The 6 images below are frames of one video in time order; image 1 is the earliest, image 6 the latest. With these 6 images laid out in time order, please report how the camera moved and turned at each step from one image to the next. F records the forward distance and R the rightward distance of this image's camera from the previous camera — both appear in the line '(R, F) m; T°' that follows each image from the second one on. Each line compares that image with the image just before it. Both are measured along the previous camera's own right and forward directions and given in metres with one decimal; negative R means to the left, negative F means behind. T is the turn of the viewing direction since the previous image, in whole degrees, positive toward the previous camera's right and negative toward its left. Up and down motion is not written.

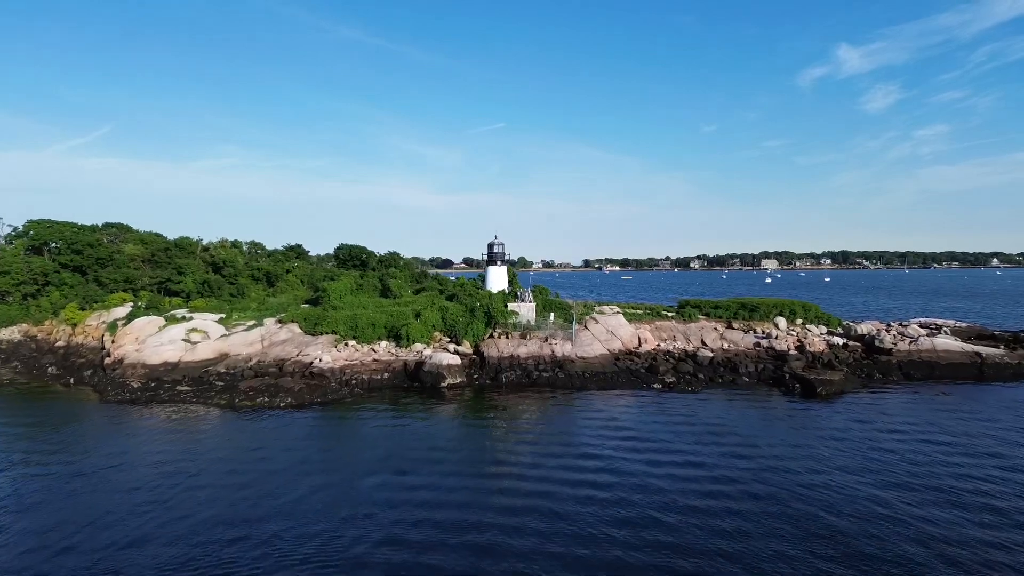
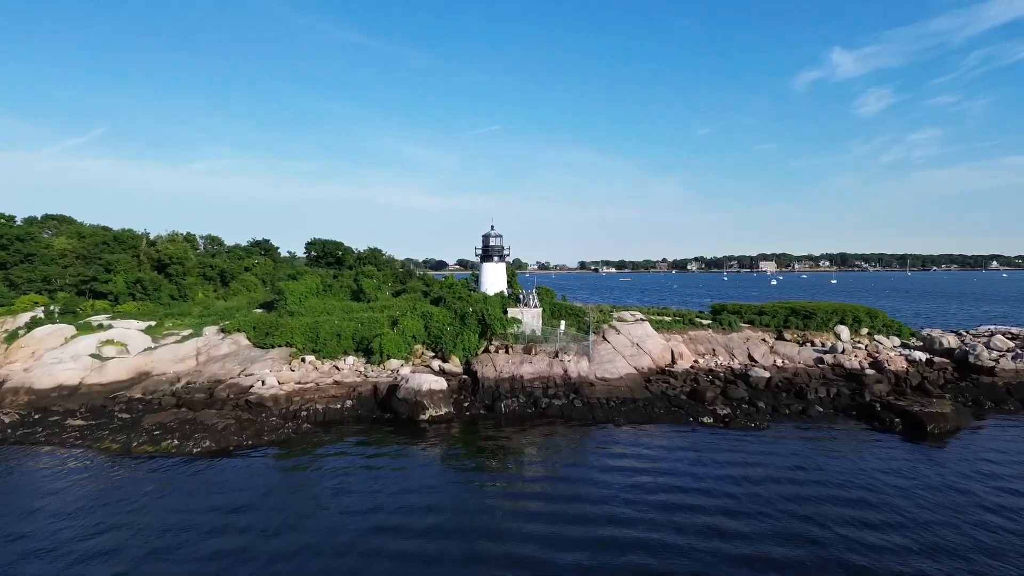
(-0.4, +8.5) m; +1°
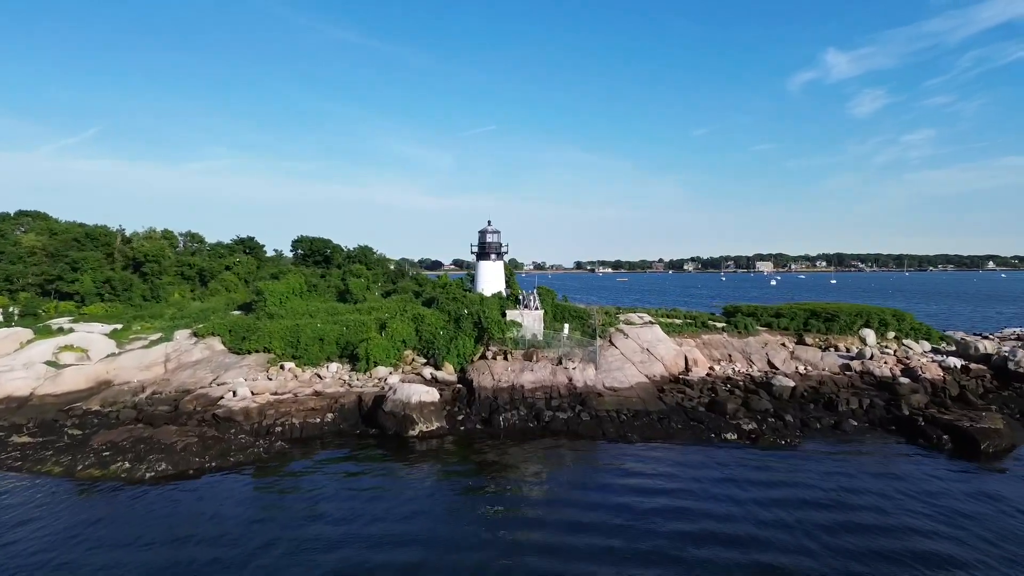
(-0.2, +2.8) m; 0°
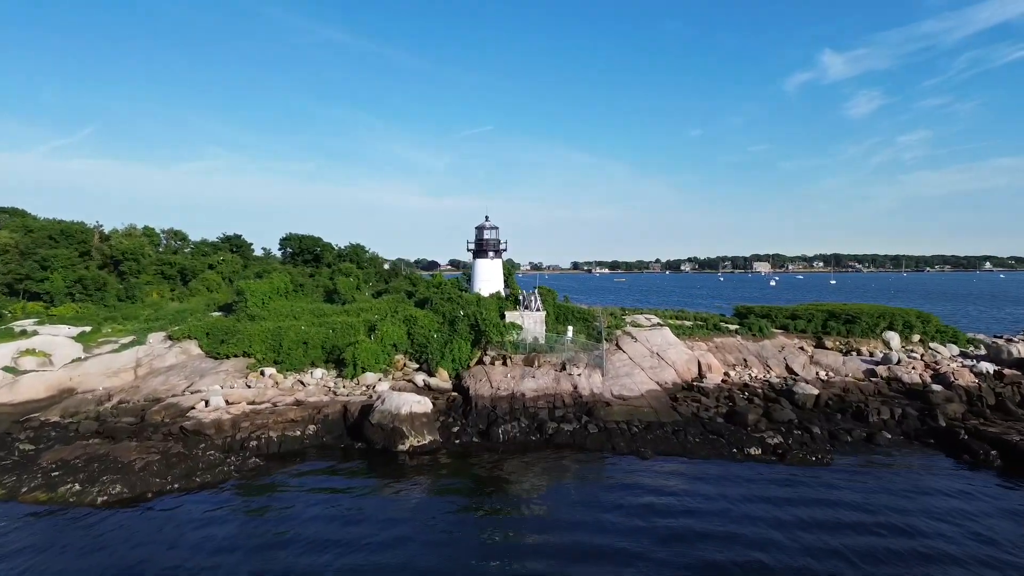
(-0.2, +2.3) m; 0°
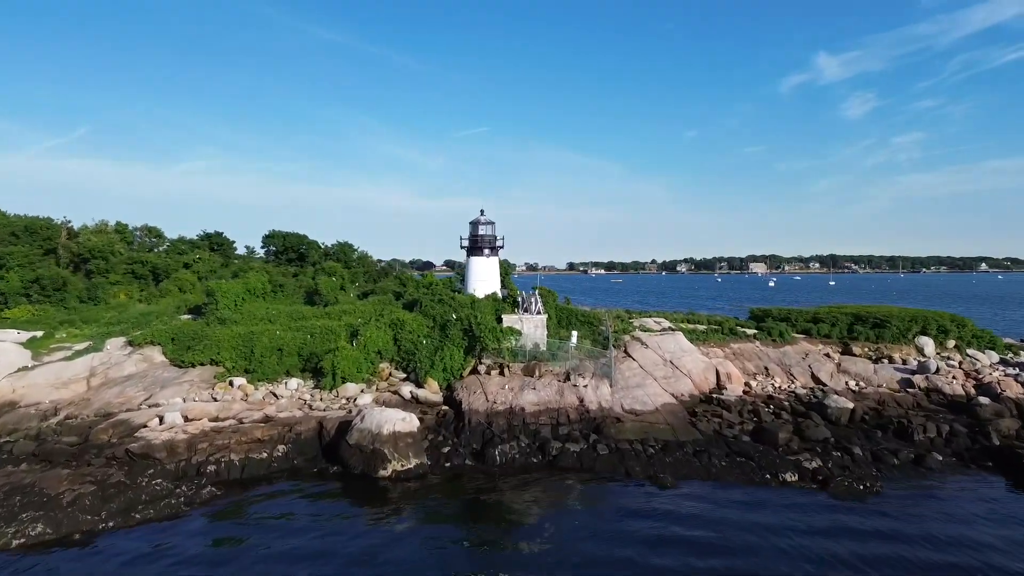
(-0.1, +2.8) m; 0°
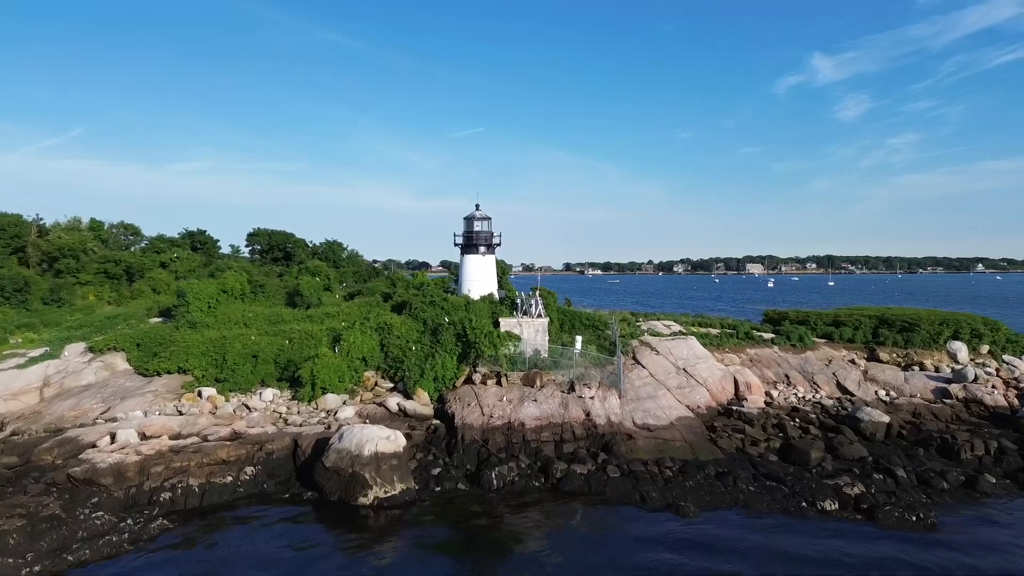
(-0.1, +2.3) m; 0°
